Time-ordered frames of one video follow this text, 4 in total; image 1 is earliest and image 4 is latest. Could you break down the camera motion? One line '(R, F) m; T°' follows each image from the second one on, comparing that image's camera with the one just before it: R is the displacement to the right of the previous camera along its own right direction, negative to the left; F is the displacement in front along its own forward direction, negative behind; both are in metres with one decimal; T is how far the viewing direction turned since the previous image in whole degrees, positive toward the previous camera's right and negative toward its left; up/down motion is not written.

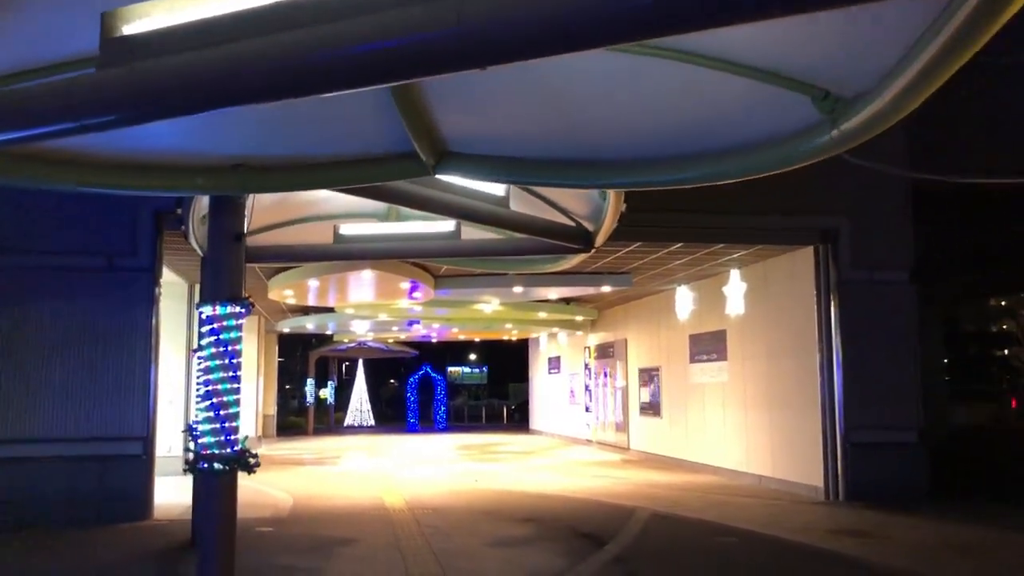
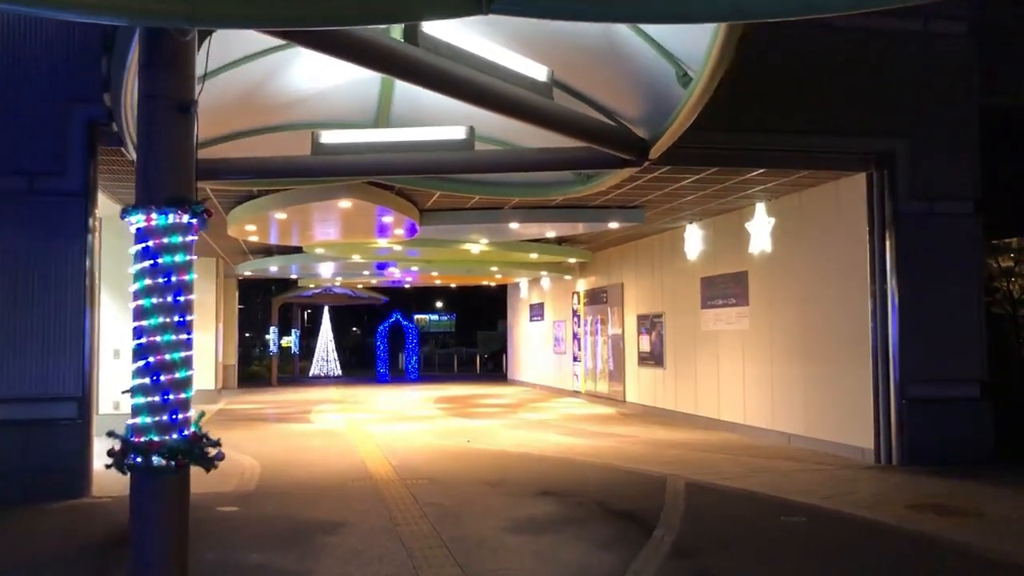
(-0.6, +2.2) m; +2°
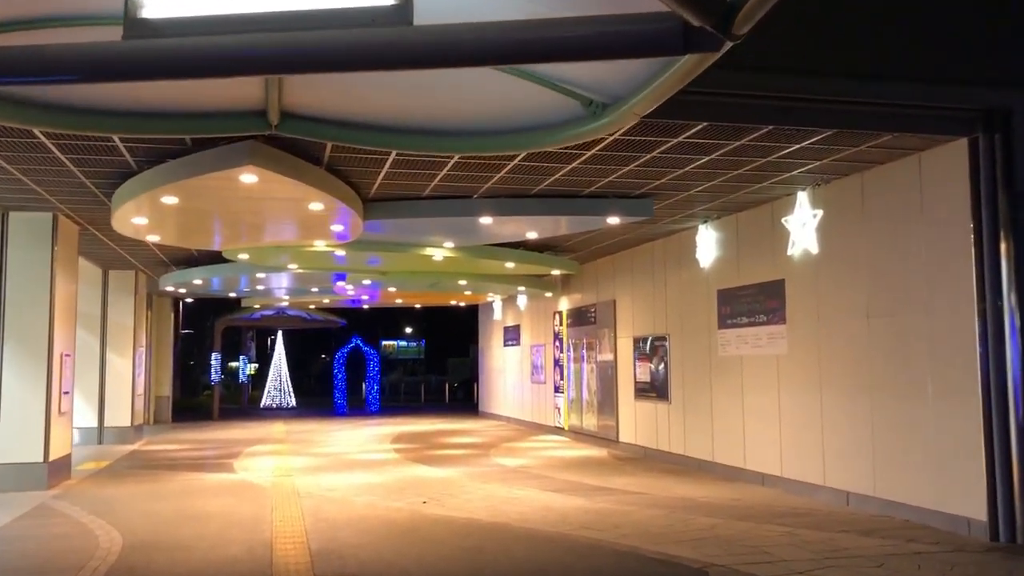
(0.0, +3.7) m; +2°
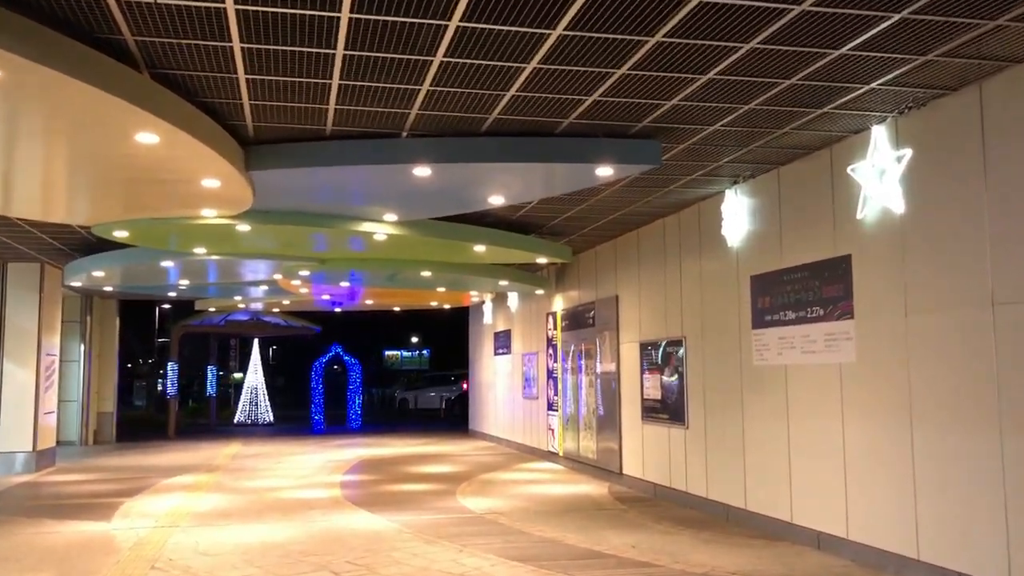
(+0.7, +3.8) m; -1°
